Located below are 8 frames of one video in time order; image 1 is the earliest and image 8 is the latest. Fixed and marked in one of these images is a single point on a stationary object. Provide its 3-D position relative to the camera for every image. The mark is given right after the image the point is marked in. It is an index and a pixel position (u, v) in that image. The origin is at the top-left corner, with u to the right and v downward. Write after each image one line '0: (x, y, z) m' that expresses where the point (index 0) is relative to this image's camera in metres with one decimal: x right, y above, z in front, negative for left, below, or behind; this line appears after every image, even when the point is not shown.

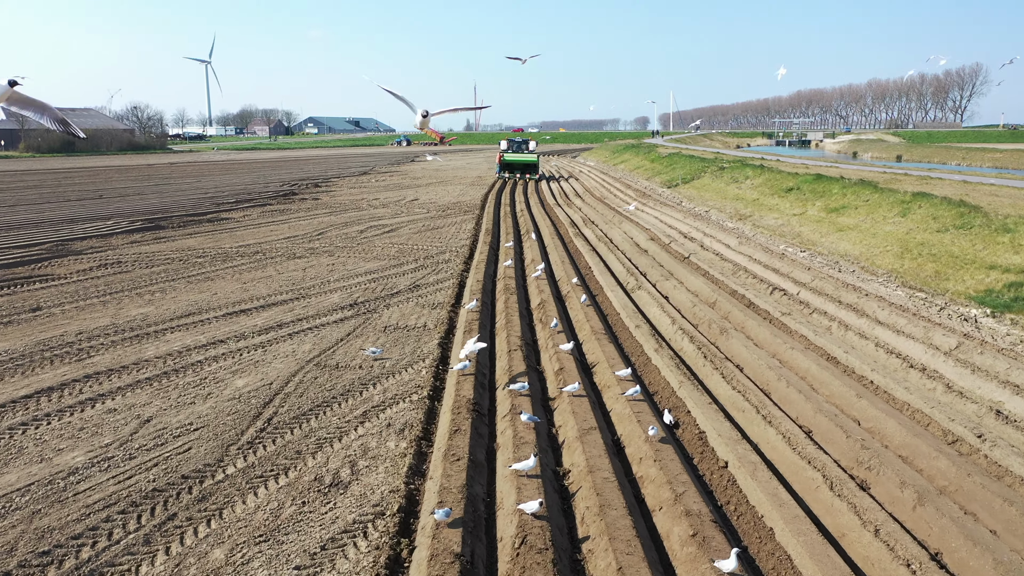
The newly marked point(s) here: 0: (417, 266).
0: (-1.7, +0.3, +13.6) m
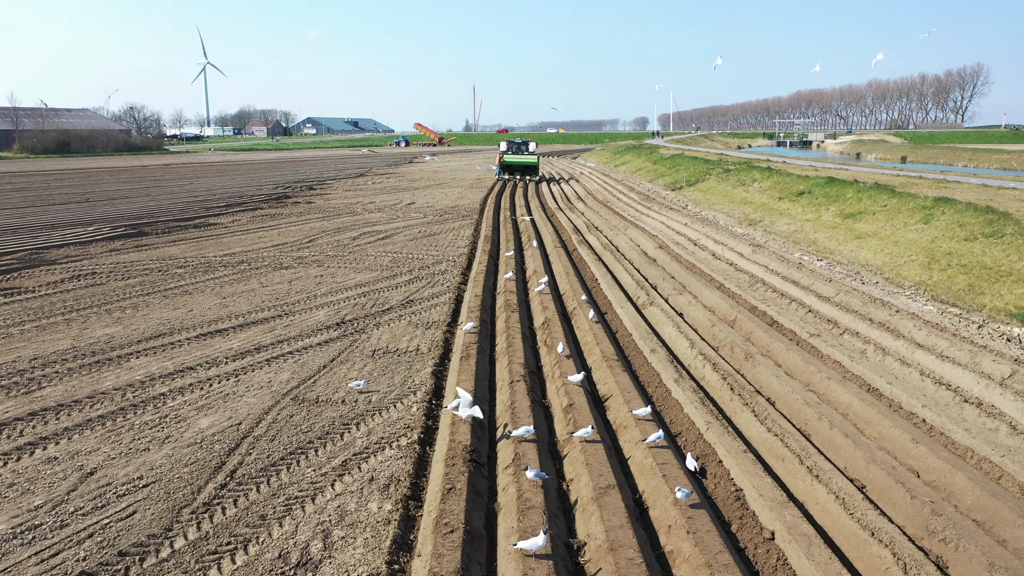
0: (-1.6, +0.1, +12.7) m
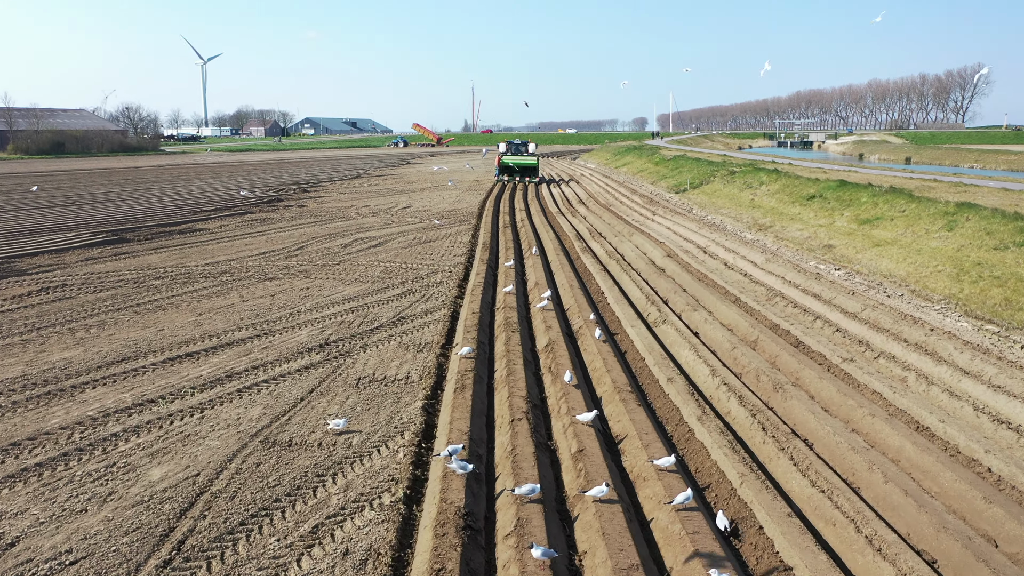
0: (-1.6, -0.1, +11.8) m
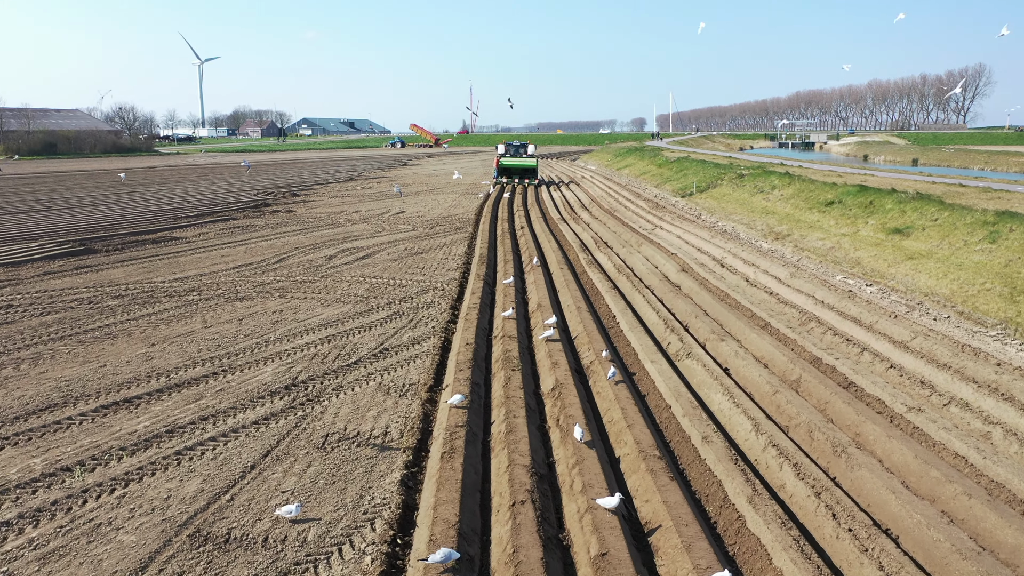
0: (-1.6, -0.4, +10.4) m
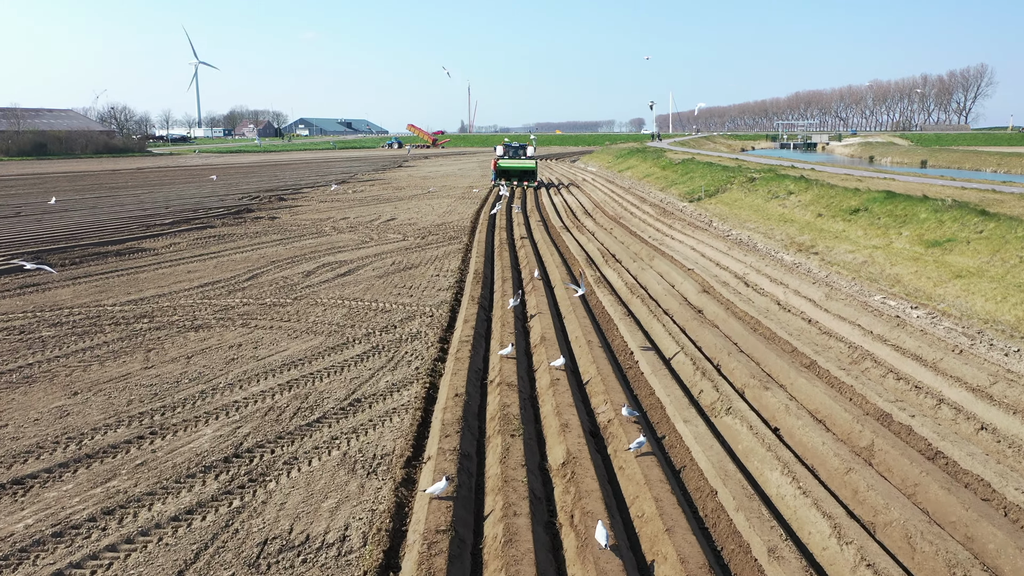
0: (-1.7, -0.7, +8.8) m
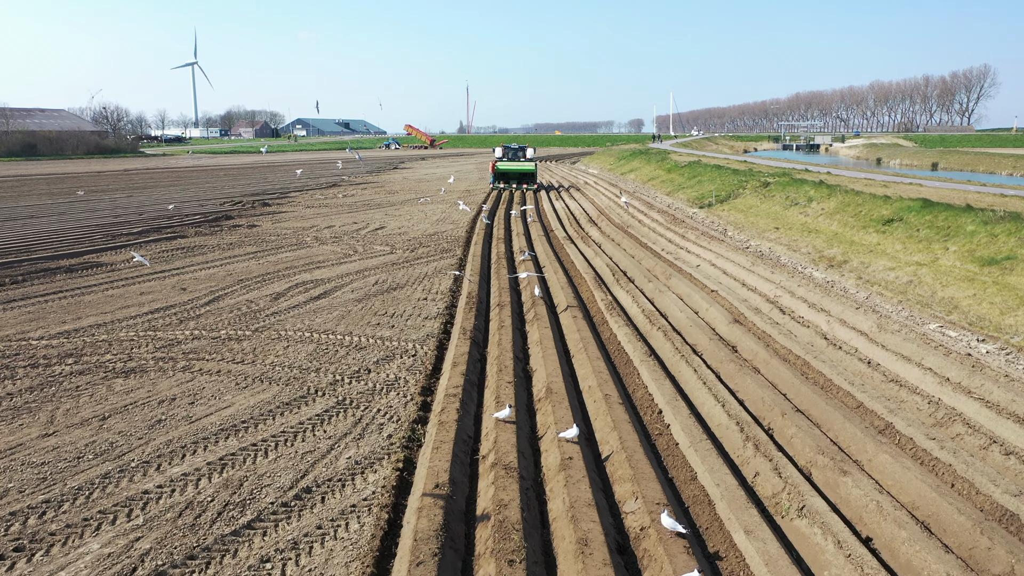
0: (-1.7, -1.1, +7.1) m
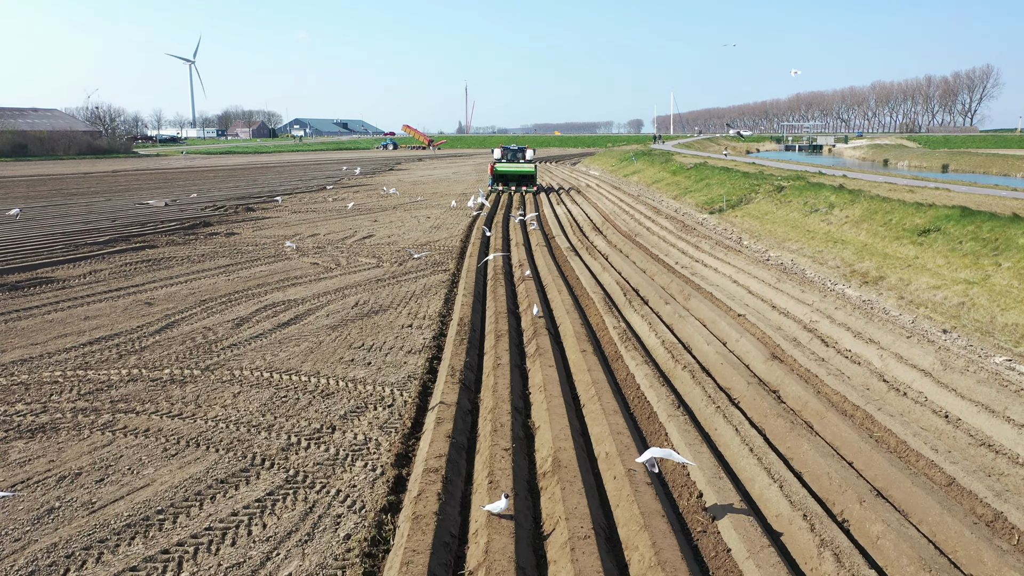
0: (-1.7, -1.5, +5.5) m
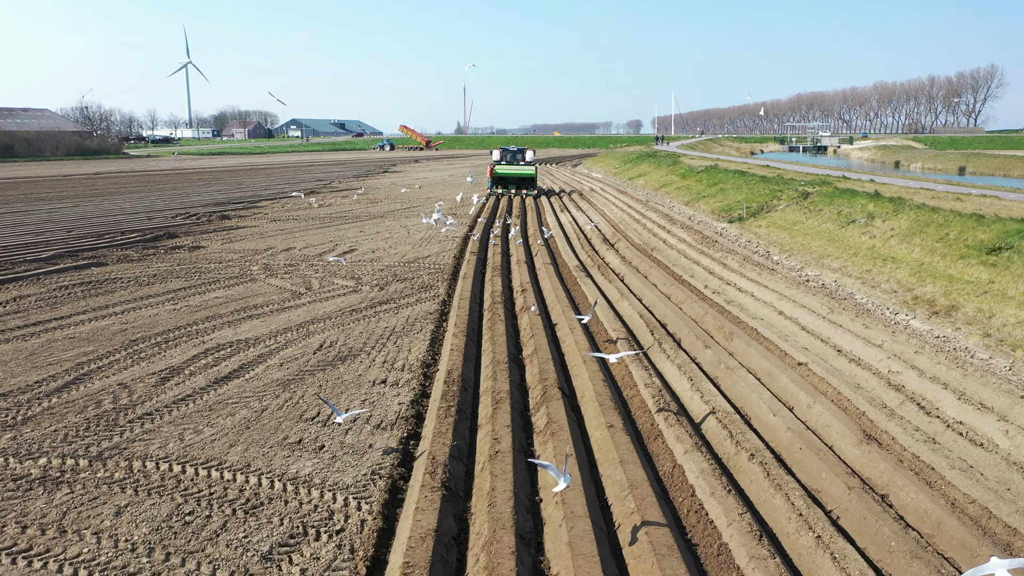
0: (-1.7, -1.9, +3.2) m
